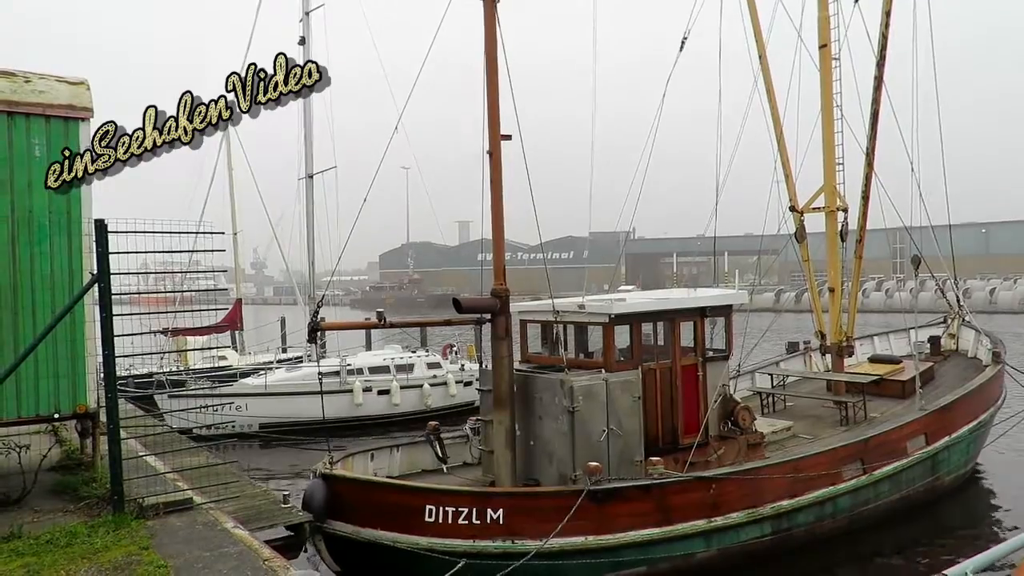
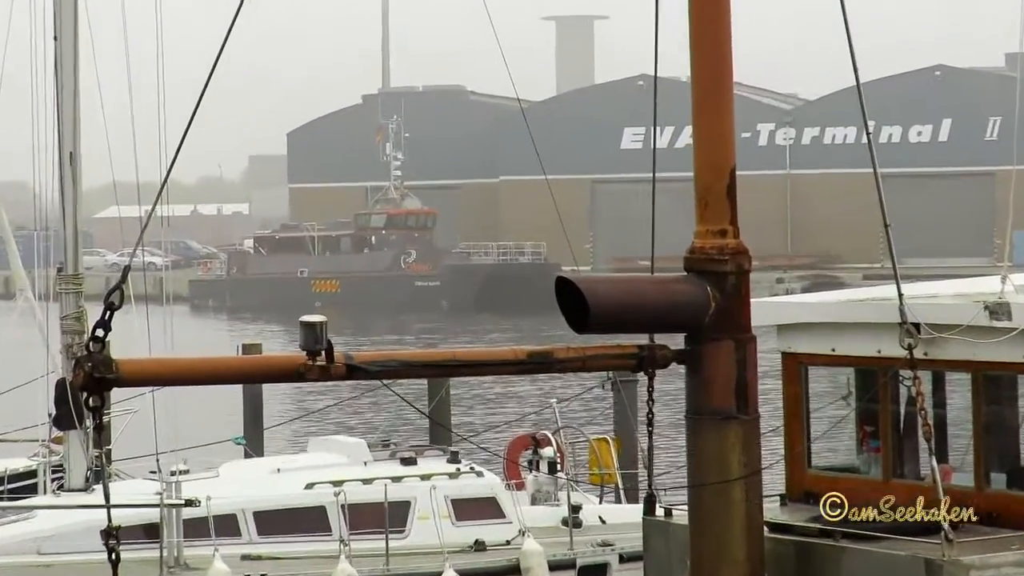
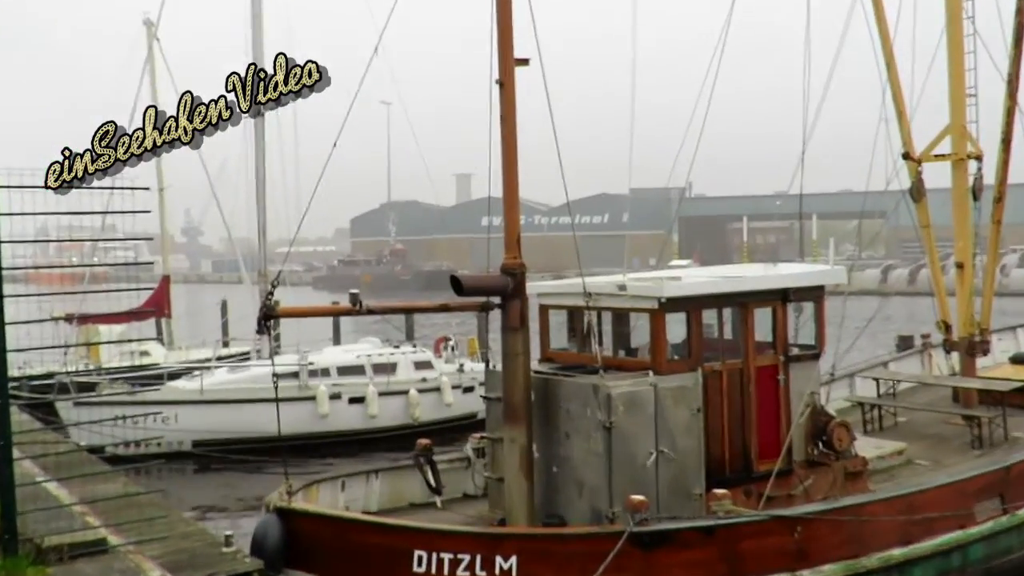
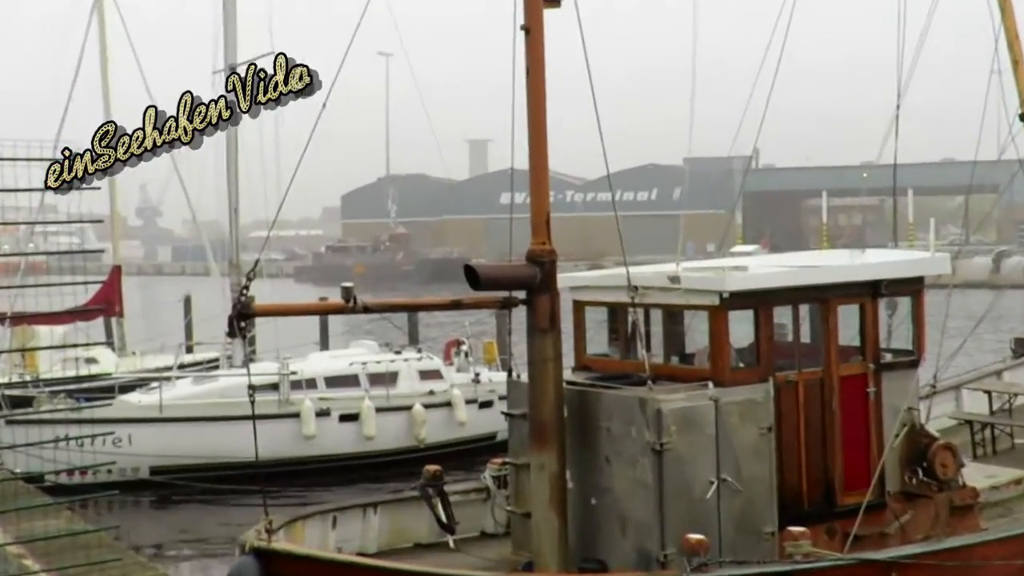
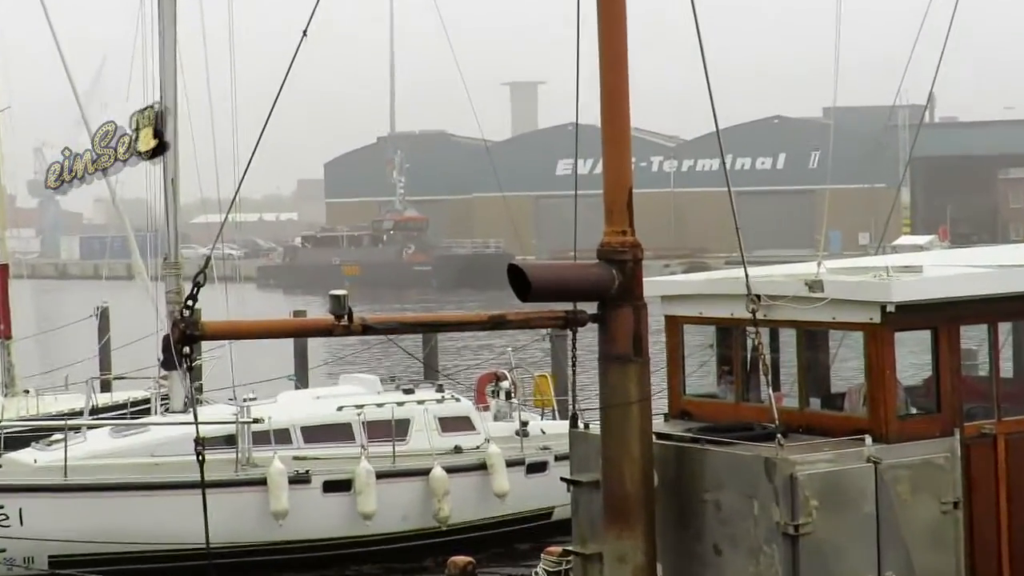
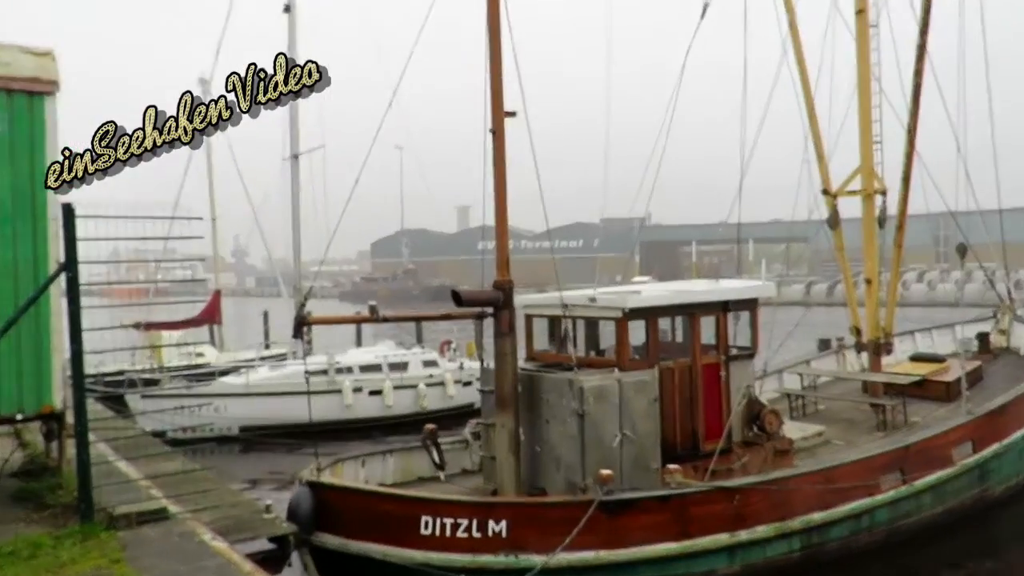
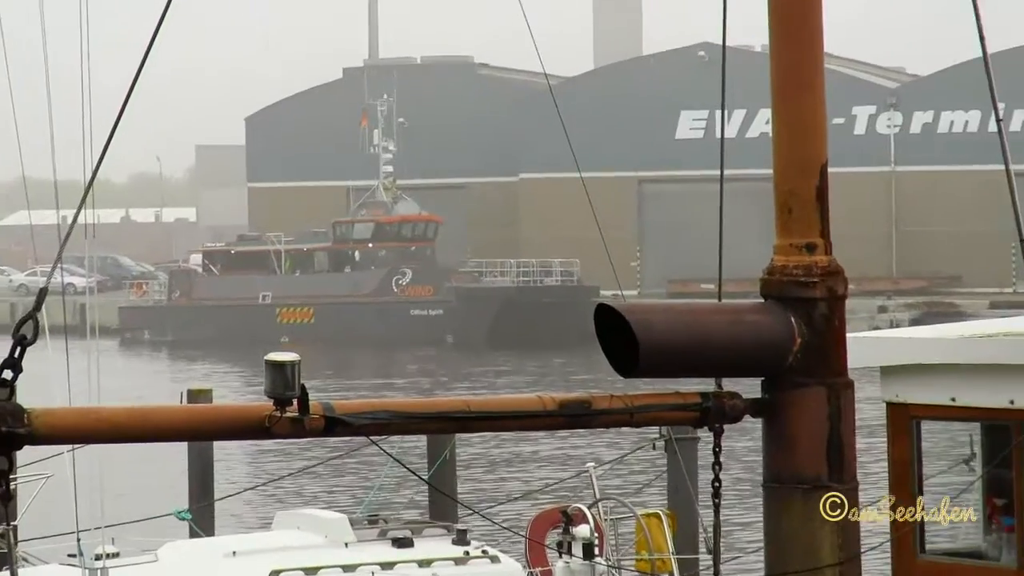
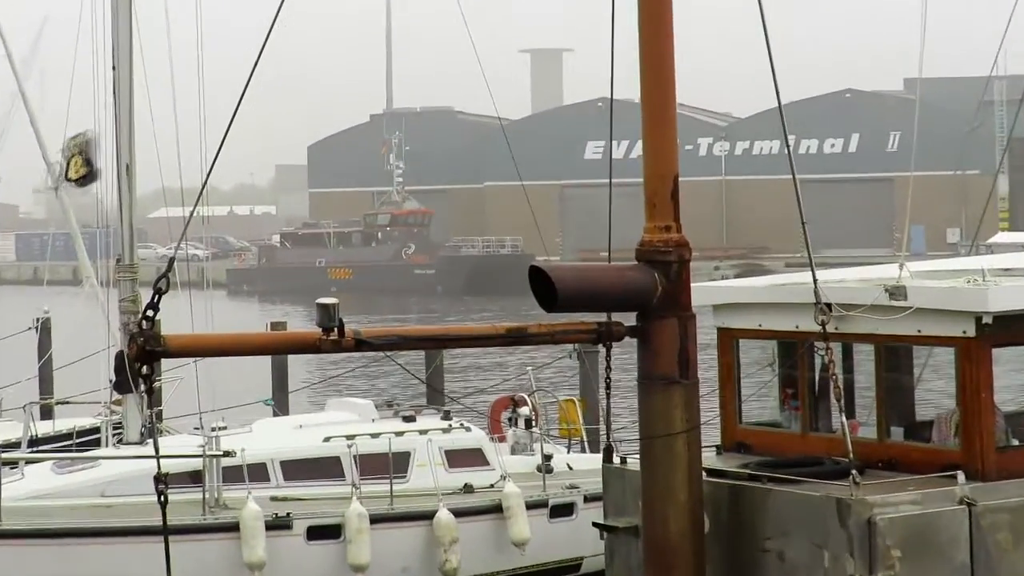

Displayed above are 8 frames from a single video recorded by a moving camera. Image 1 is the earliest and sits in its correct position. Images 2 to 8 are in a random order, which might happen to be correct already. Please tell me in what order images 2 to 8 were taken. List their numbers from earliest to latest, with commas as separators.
6, 3, 4, 5, 8, 2, 7
